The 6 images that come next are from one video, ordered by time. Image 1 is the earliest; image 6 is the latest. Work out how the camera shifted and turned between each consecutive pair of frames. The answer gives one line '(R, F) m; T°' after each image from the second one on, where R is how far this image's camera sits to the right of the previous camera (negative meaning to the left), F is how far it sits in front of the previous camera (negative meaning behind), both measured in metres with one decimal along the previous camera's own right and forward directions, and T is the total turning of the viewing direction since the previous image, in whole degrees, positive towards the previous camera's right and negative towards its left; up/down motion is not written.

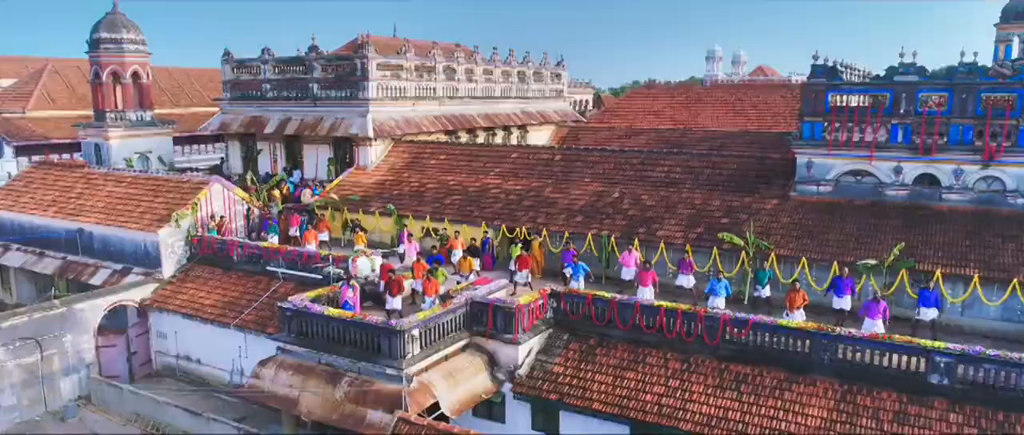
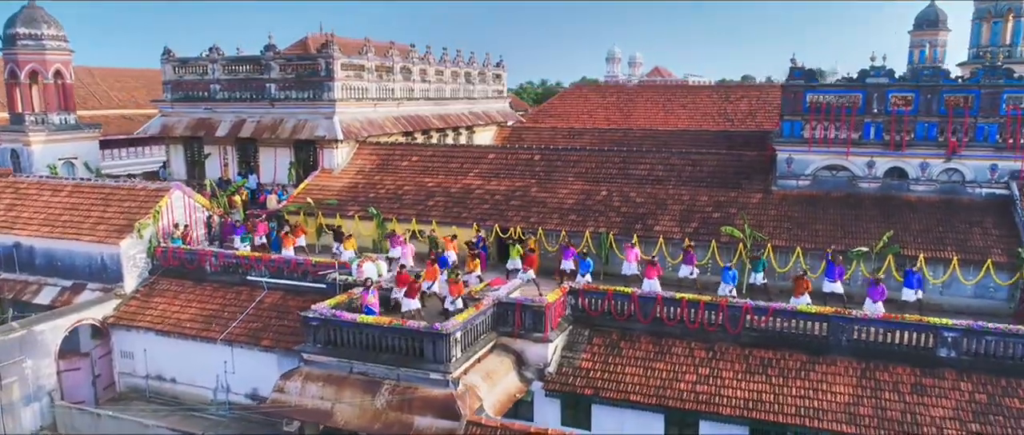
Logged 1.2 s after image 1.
(-2.5, +0.1) m; +9°
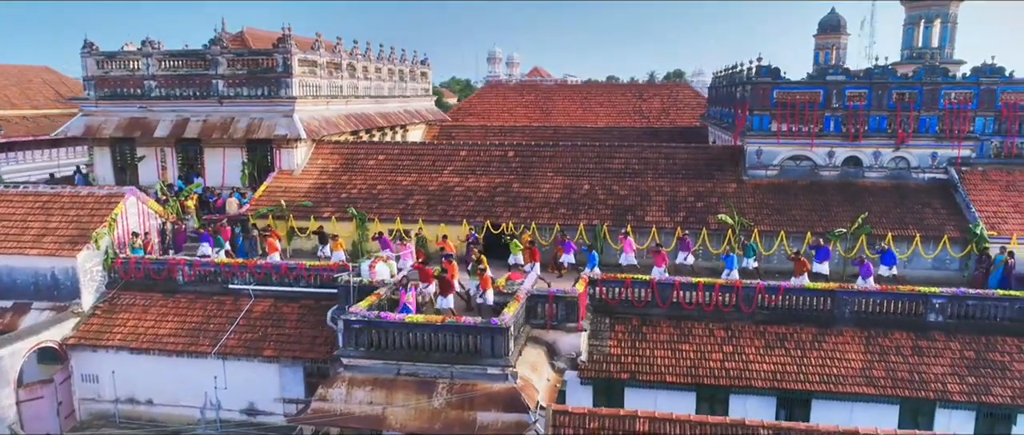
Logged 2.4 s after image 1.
(-3.1, +0.2) m; +11°
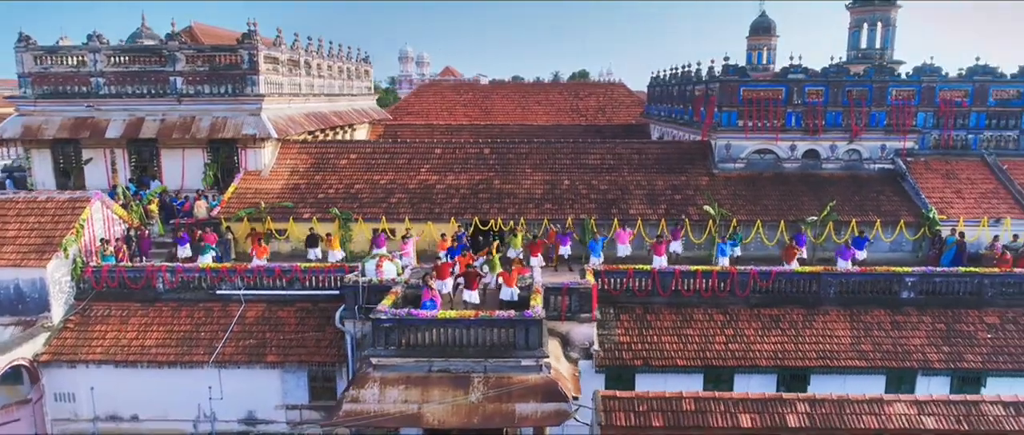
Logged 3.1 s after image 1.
(-2.2, 0.0) m; +8°
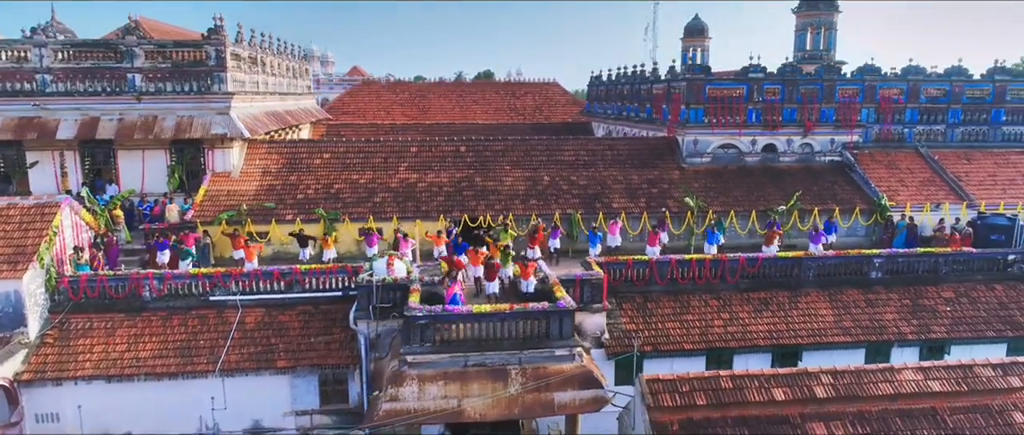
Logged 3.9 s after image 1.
(-2.3, -0.1) m; +8°
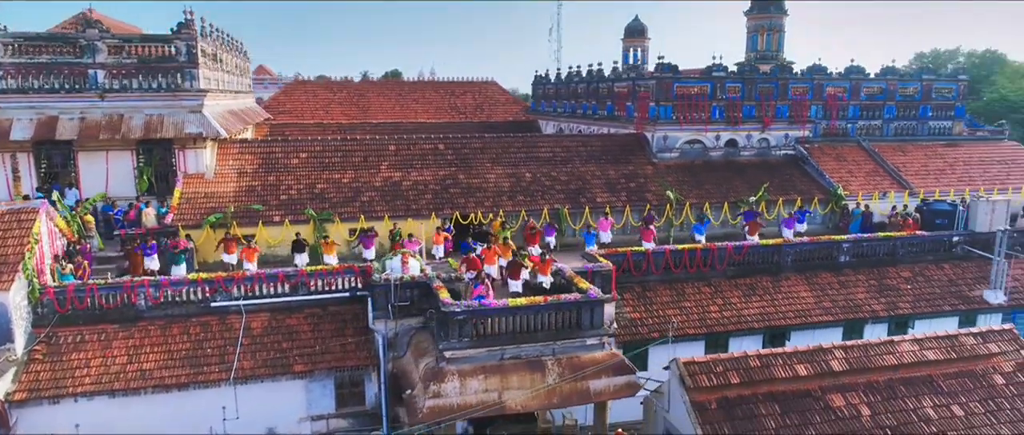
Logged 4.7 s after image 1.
(-2.2, 0.0) m; +8°
